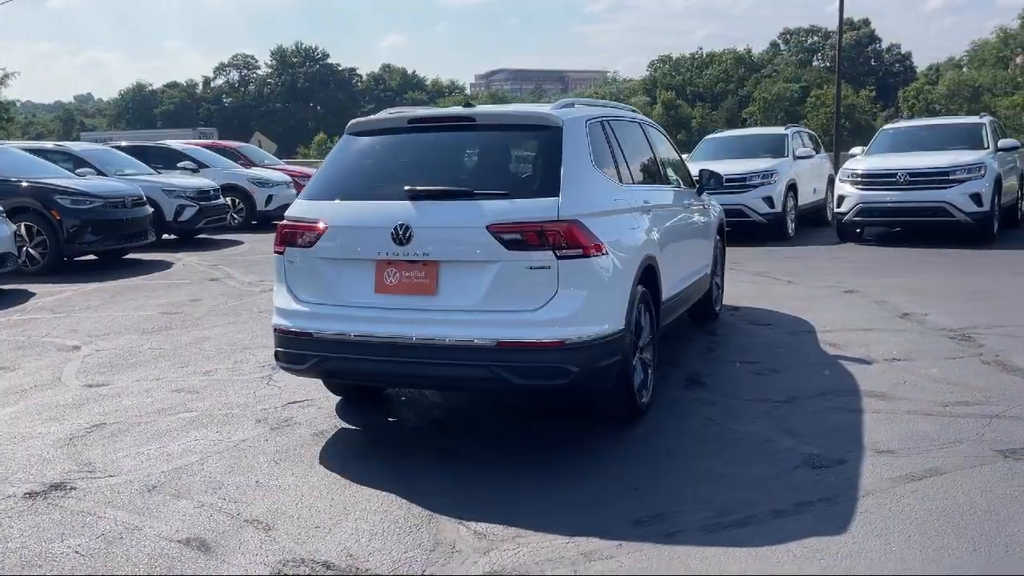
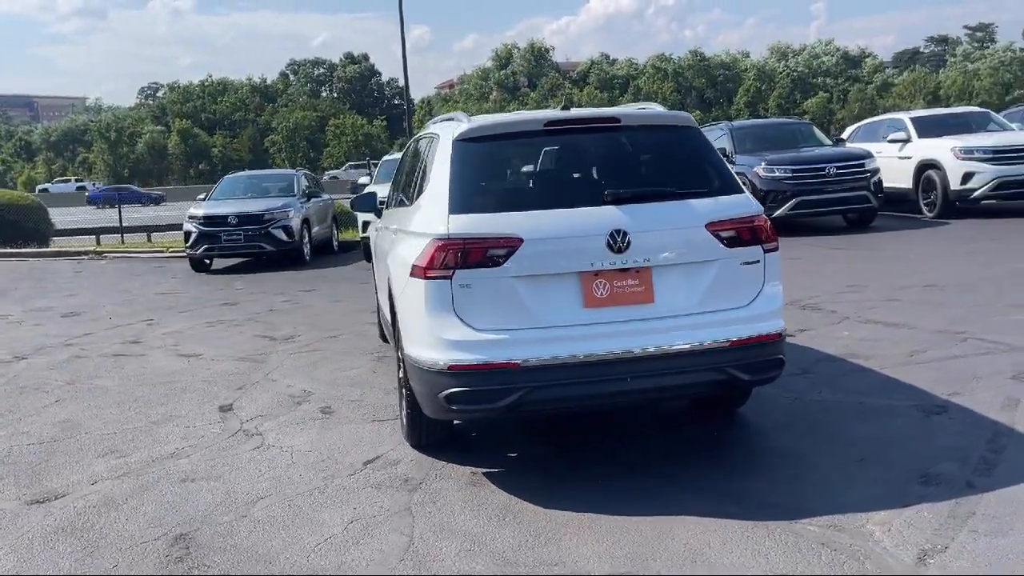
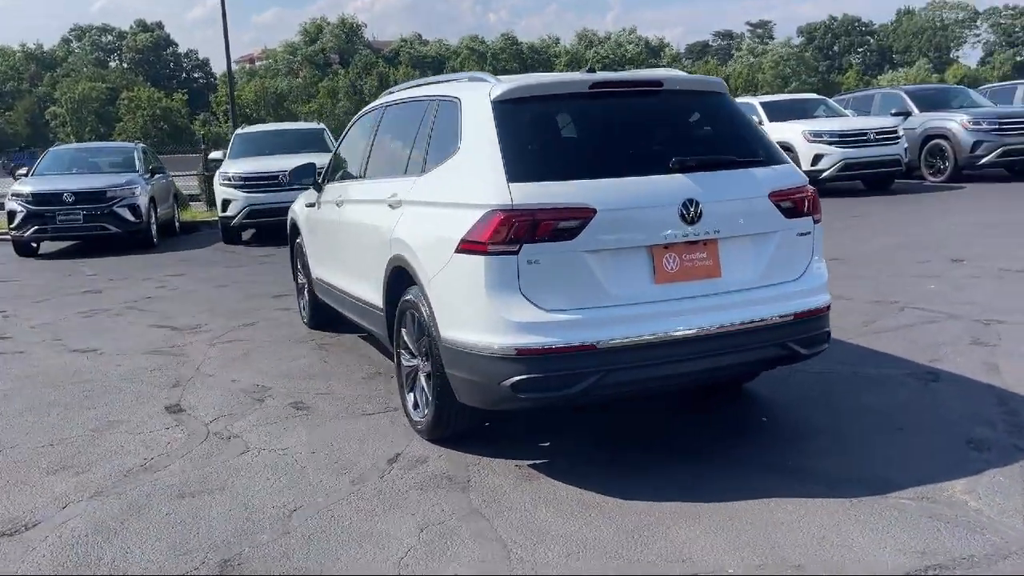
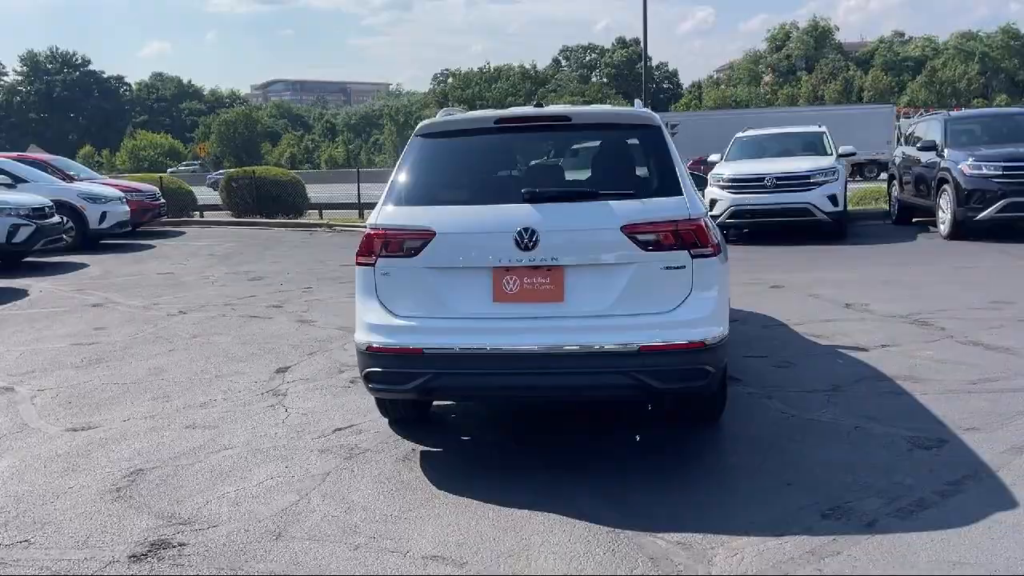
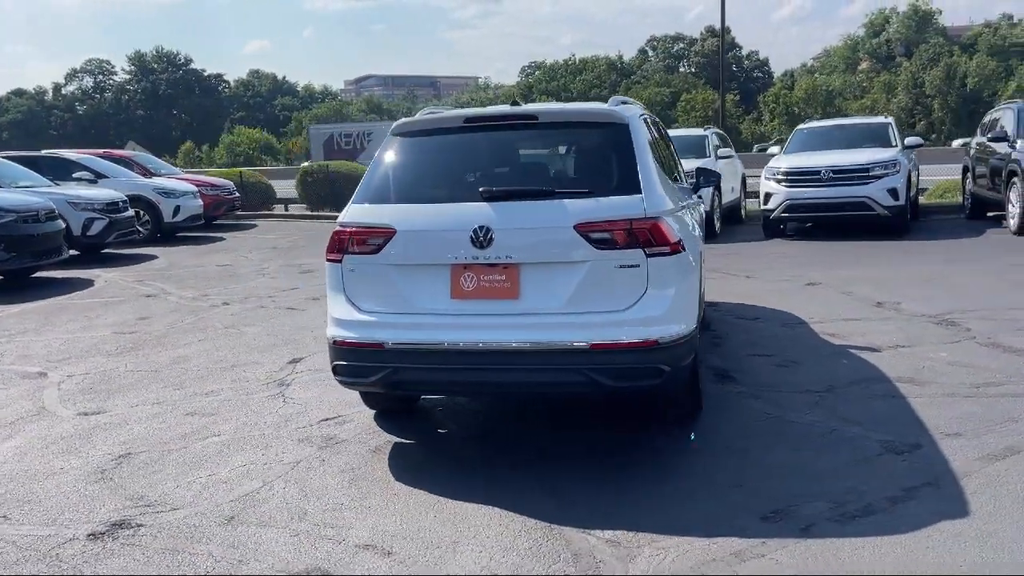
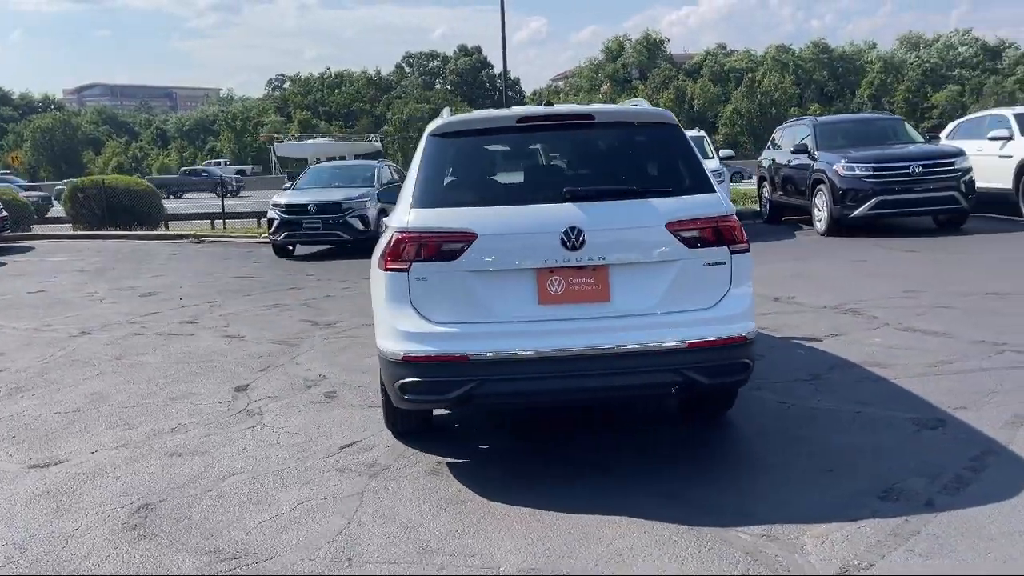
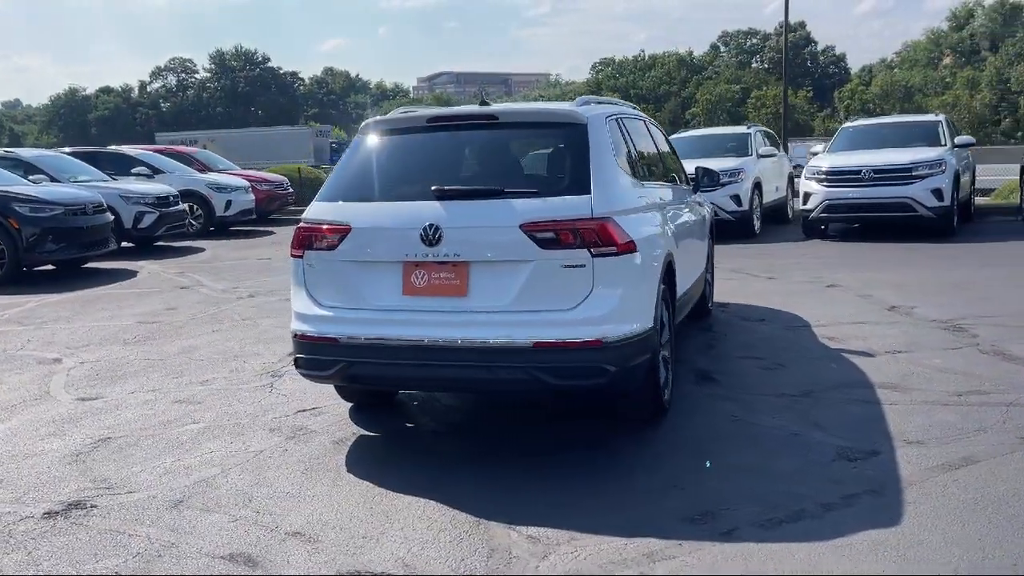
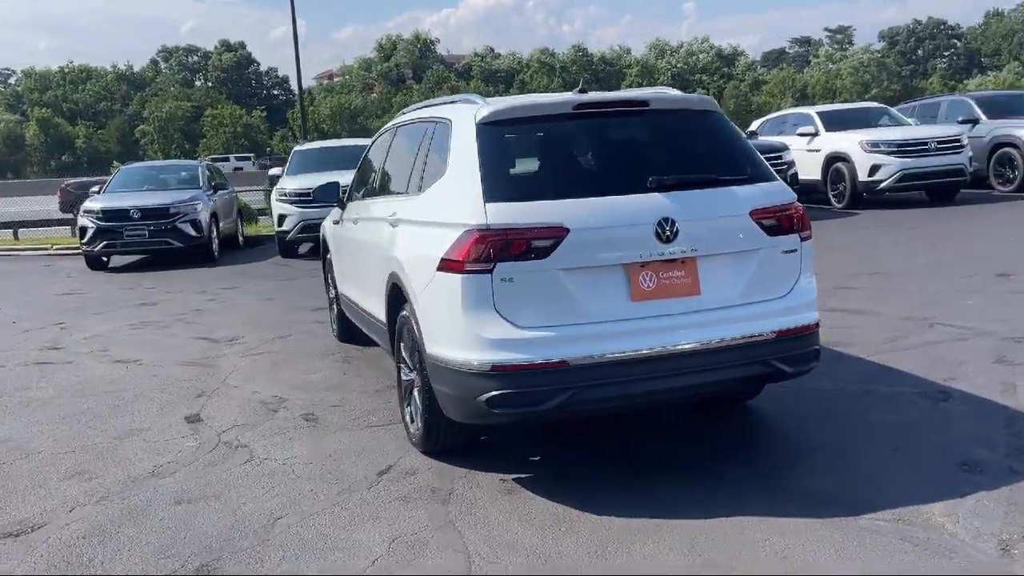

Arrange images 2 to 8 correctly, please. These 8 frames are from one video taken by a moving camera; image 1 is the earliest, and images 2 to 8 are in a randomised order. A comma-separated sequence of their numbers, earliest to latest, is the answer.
7, 5, 4, 6, 2, 8, 3
